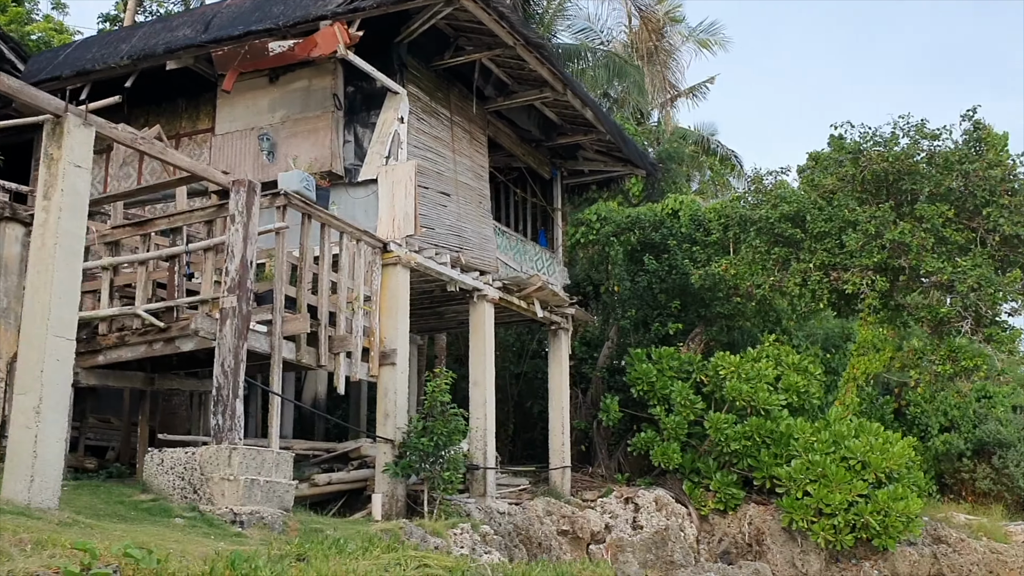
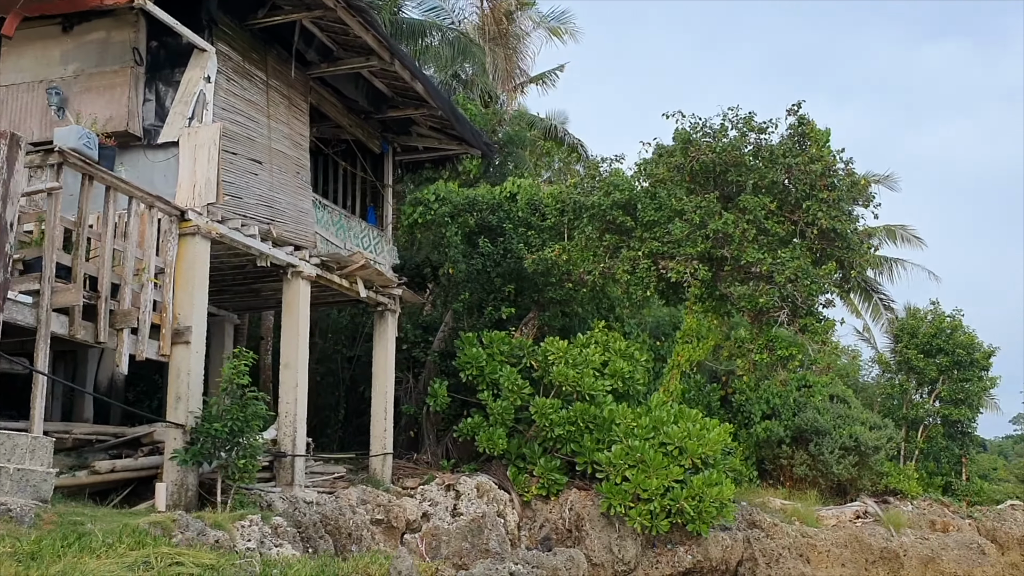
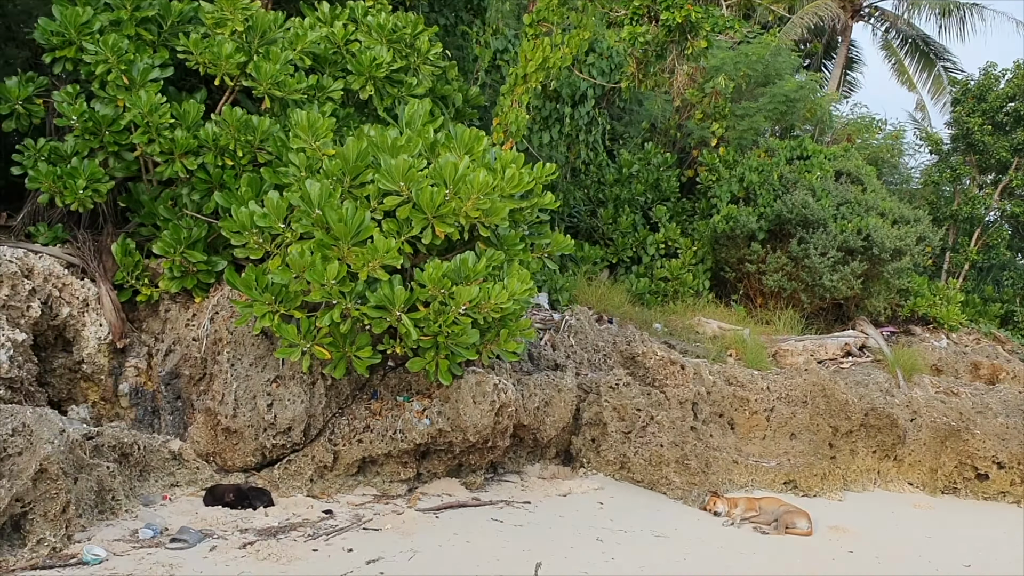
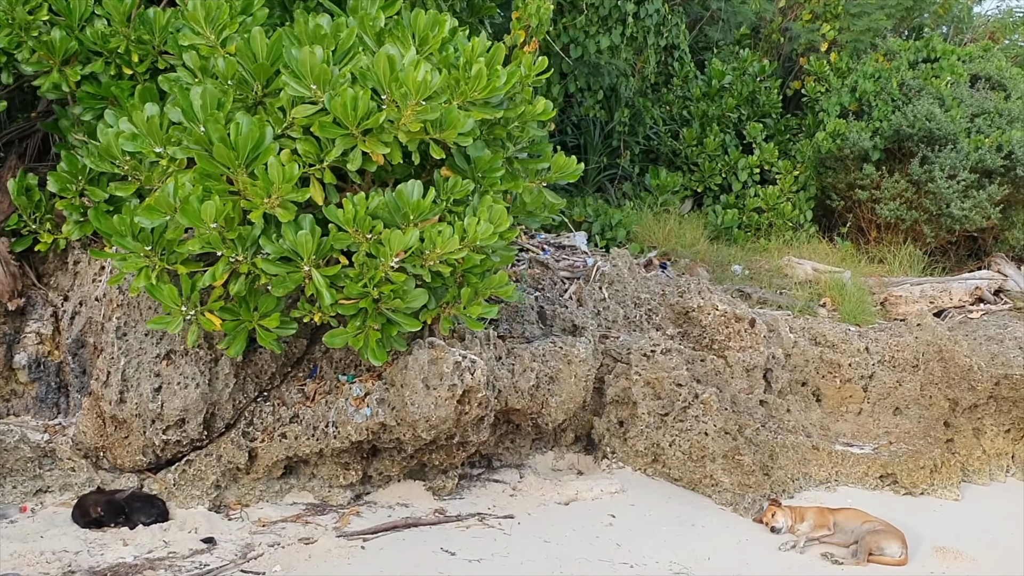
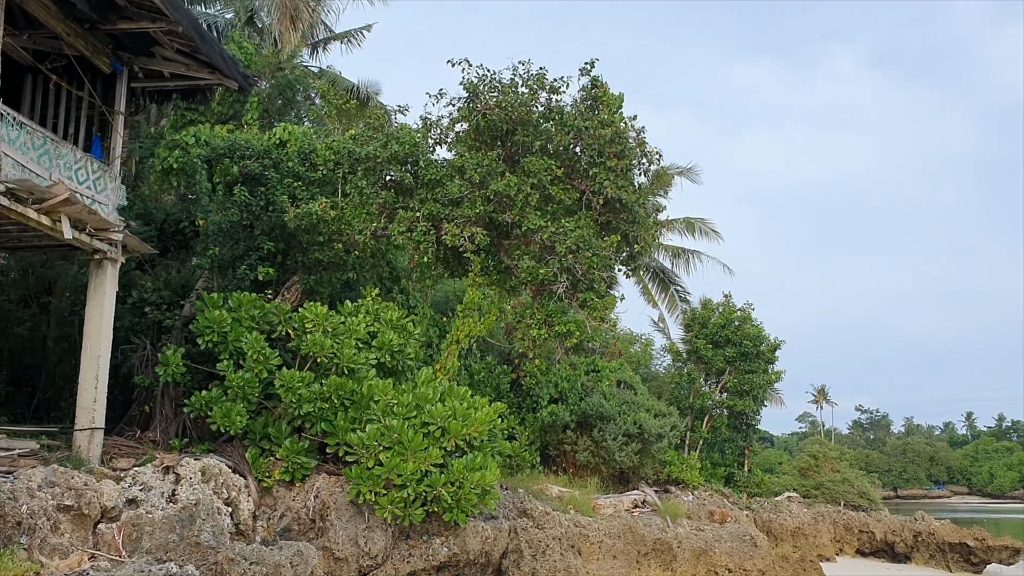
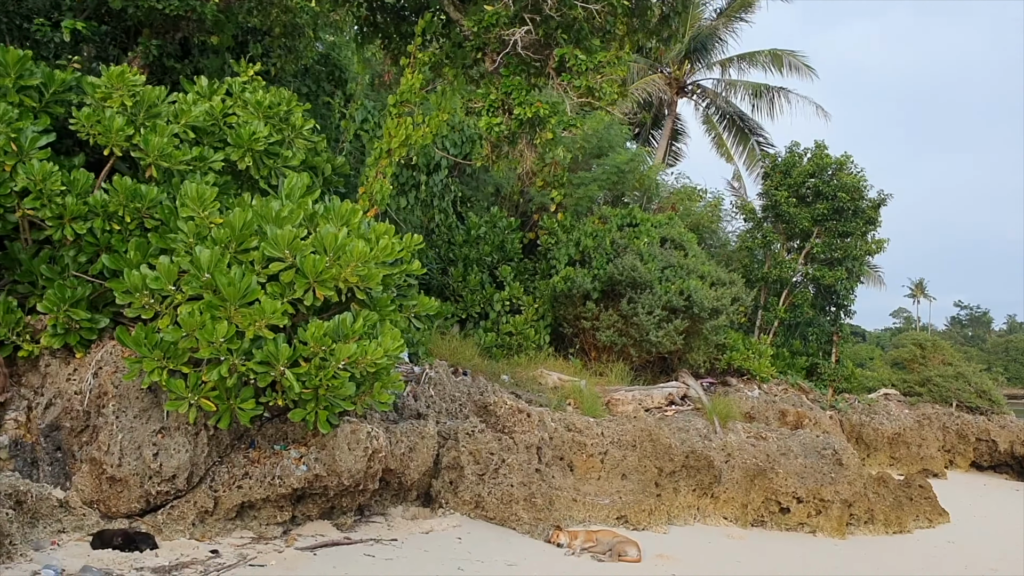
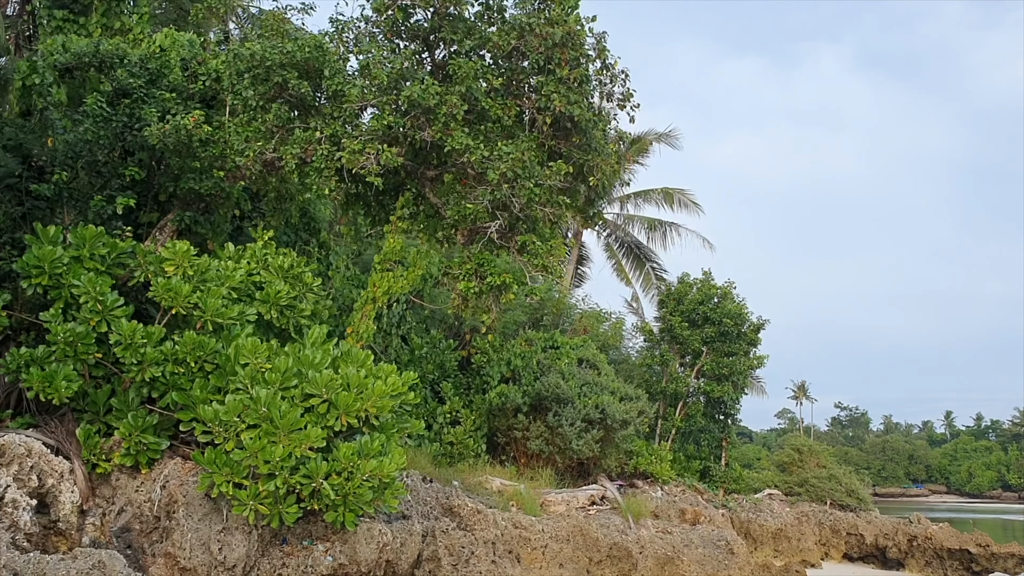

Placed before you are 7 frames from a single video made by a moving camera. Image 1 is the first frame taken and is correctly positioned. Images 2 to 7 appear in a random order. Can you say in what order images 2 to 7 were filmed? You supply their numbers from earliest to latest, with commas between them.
2, 5, 7, 6, 3, 4
